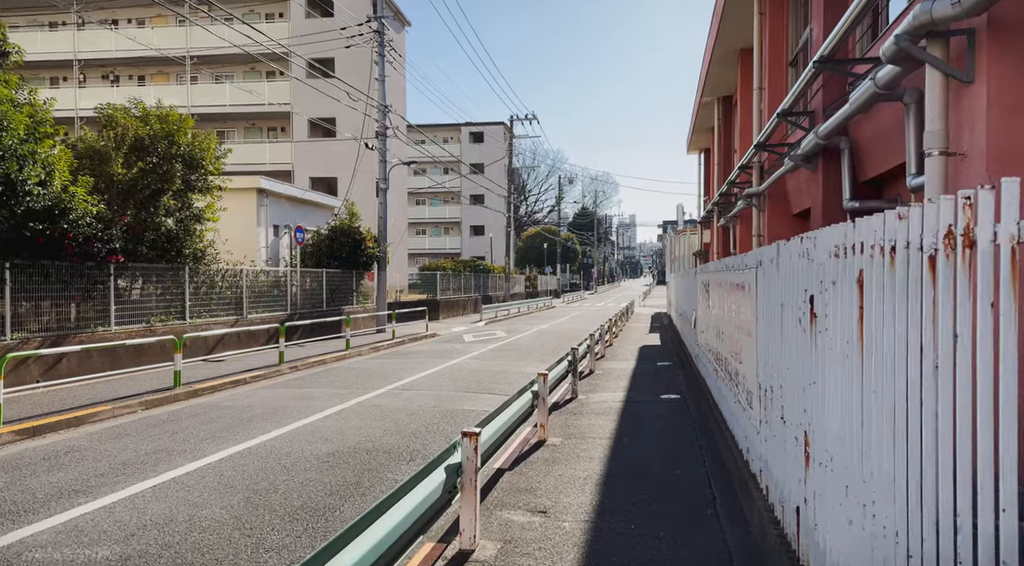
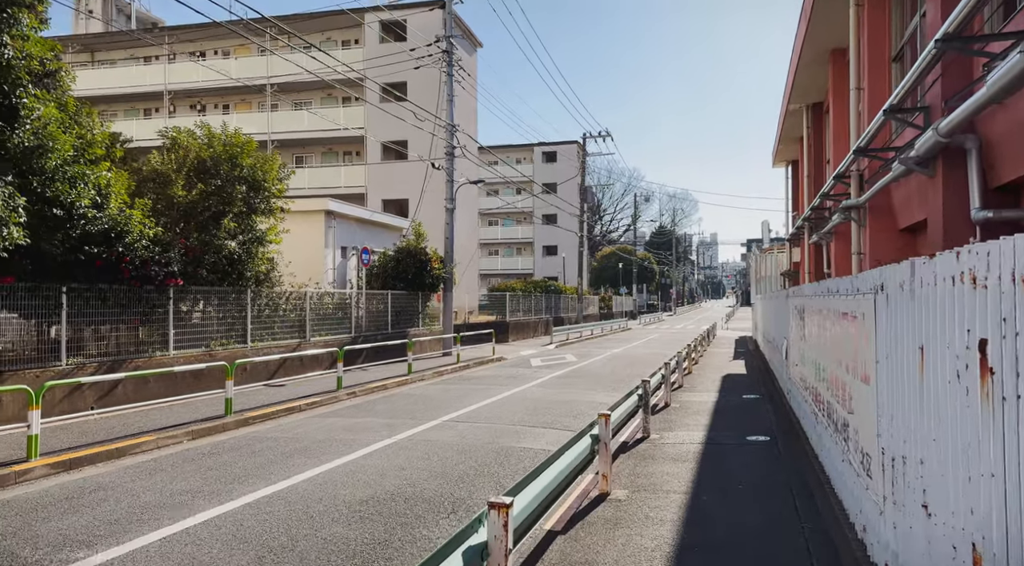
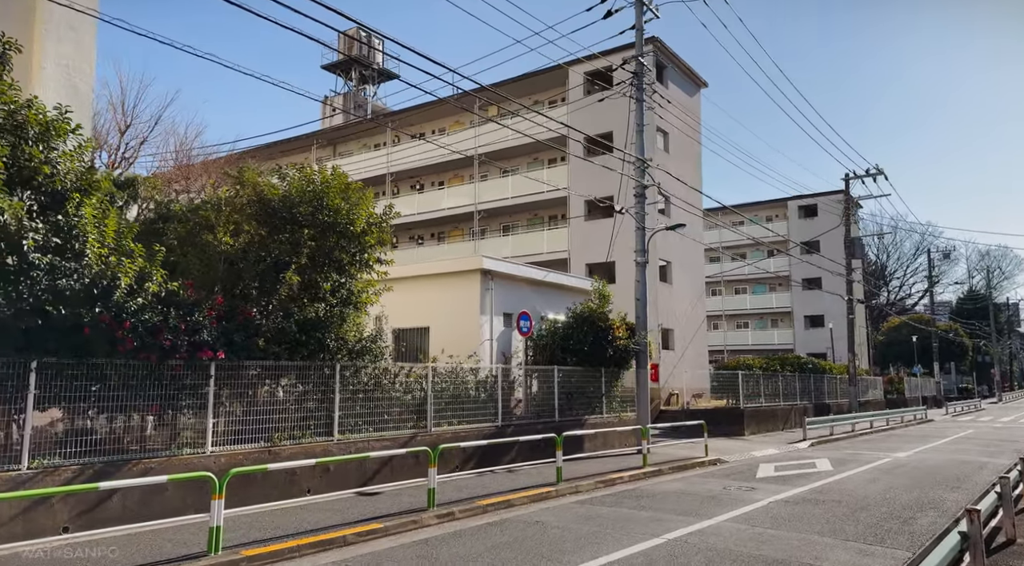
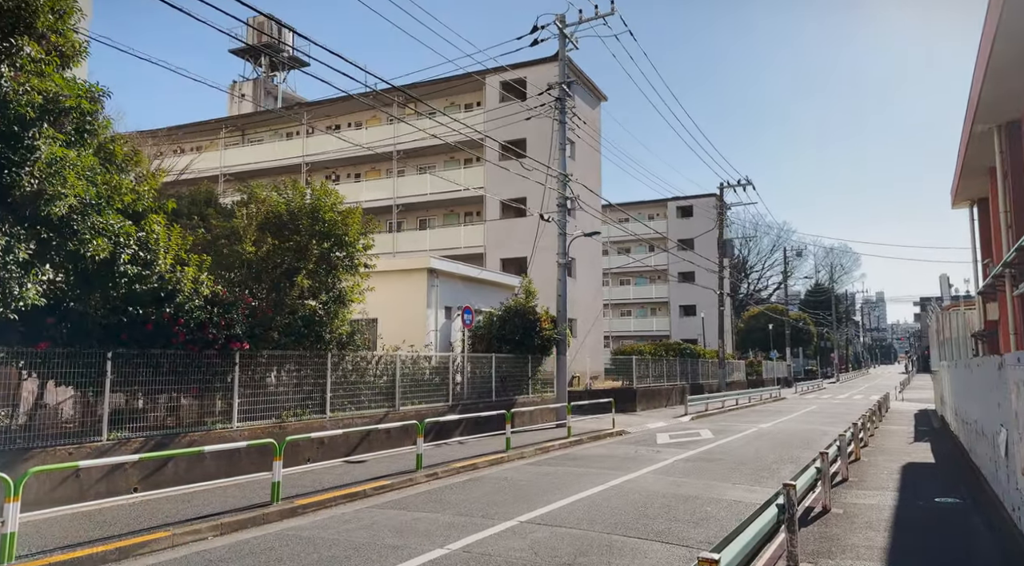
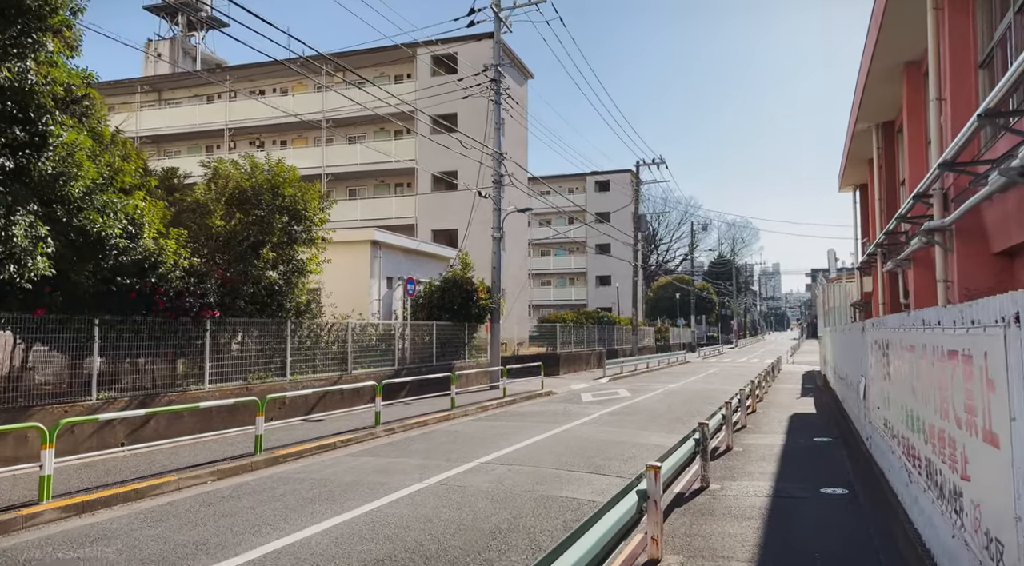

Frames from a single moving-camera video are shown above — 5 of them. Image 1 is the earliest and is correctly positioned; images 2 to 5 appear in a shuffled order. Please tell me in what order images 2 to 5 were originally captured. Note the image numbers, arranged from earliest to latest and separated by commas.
2, 5, 4, 3
